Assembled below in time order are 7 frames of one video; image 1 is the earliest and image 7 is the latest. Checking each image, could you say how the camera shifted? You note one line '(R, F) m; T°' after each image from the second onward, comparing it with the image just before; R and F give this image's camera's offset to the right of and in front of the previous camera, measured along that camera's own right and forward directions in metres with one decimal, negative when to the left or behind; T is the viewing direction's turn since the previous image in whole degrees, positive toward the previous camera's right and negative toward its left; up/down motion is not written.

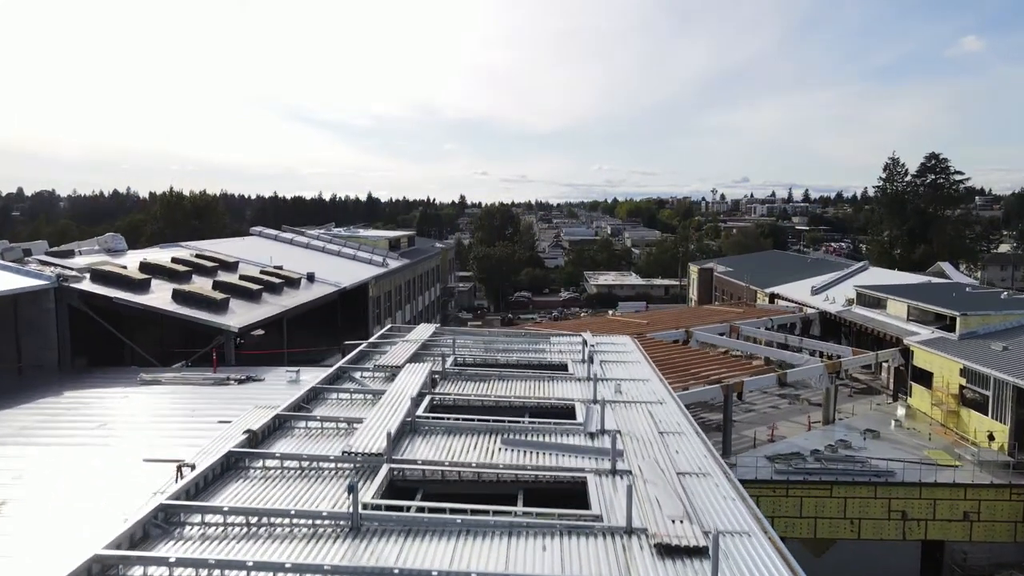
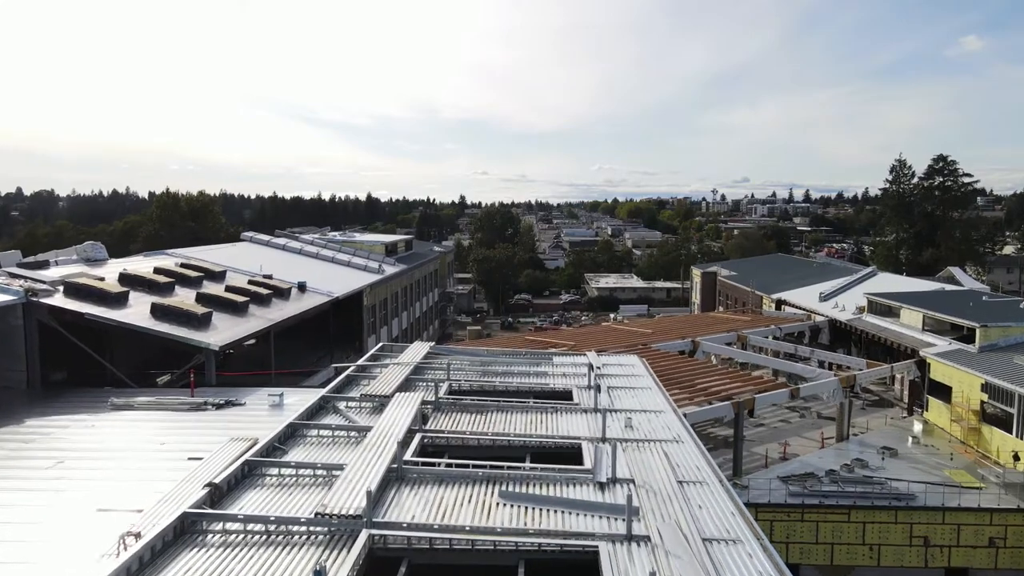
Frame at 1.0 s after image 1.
(0.0, +0.8) m; 0°
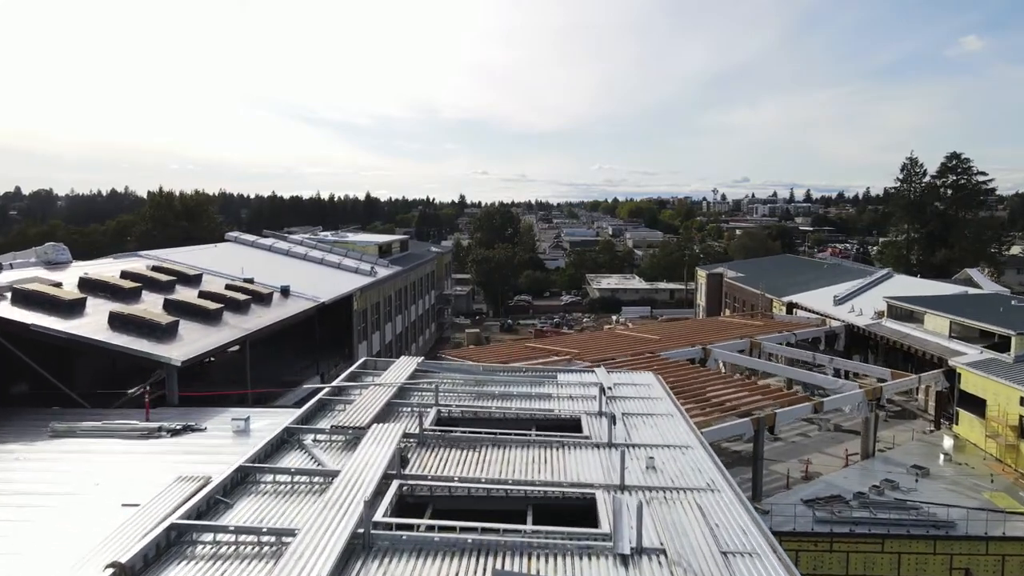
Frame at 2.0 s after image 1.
(0.0, +1.2) m; 0°
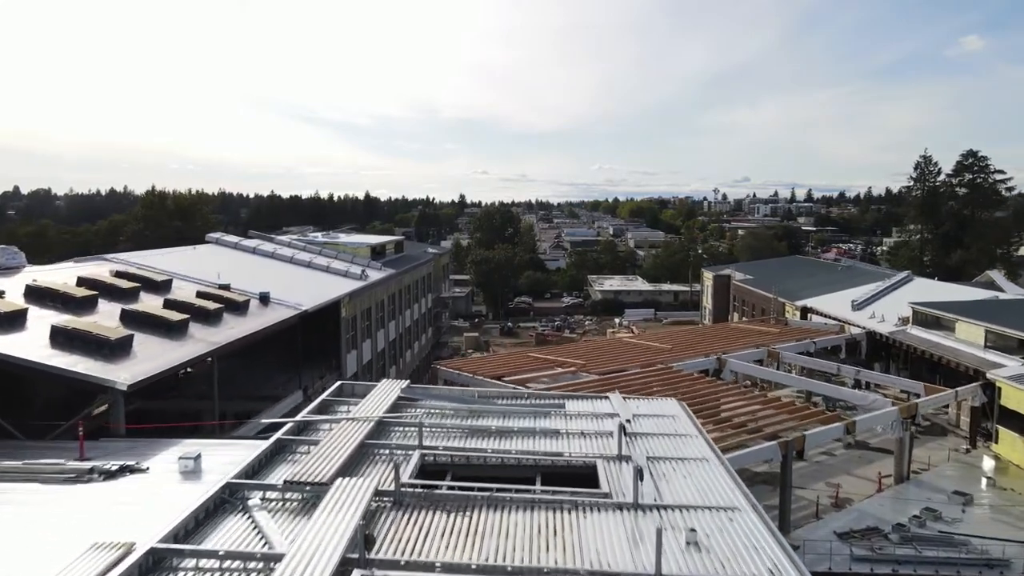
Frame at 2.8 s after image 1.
(0.0, +1.4) m; 0°
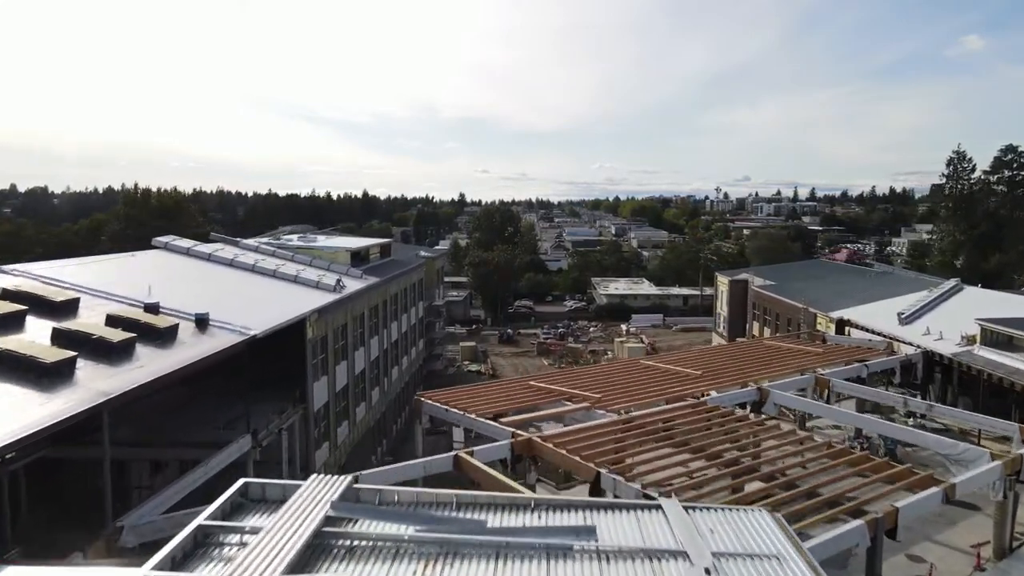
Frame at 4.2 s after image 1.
(0.0, +3.0) m; 0°
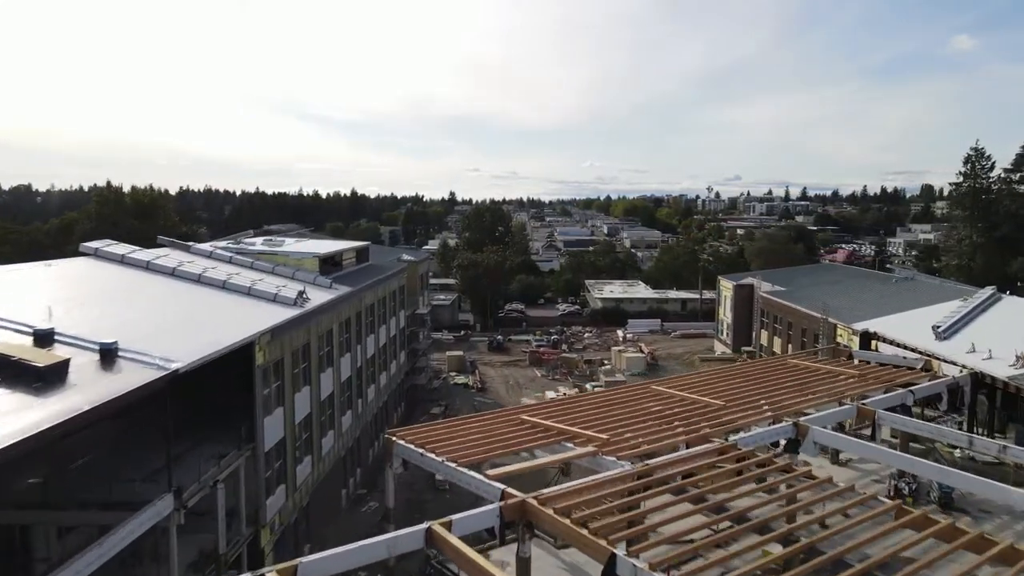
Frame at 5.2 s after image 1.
(0.0, +2.4) m; +1°
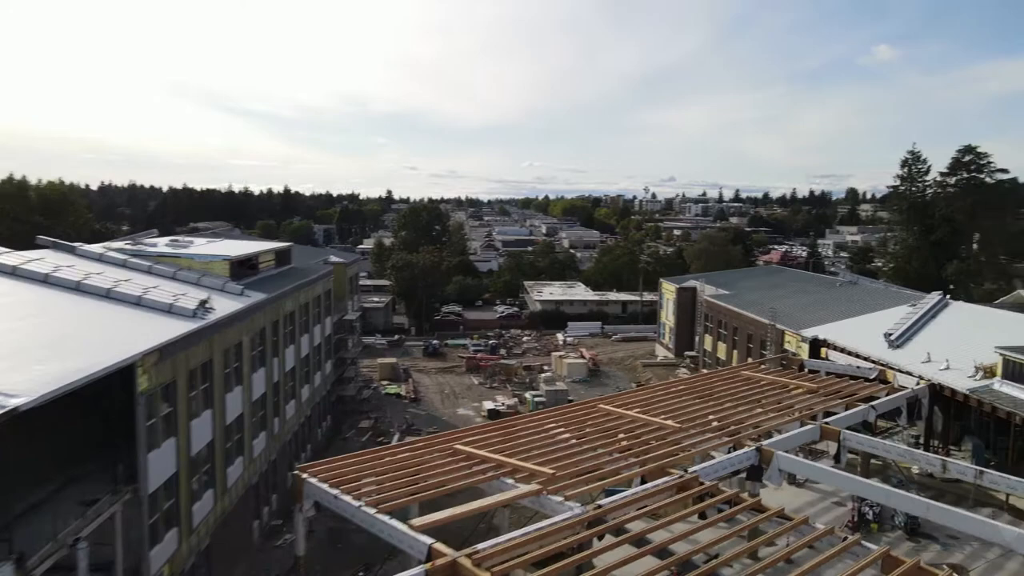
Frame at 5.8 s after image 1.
(+0.1, +1.6) m; +5°
